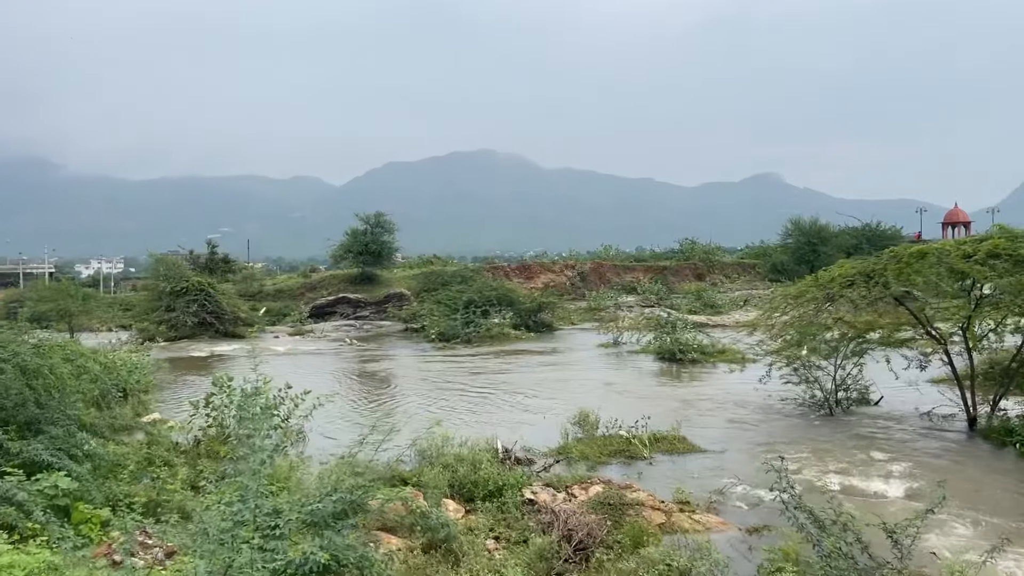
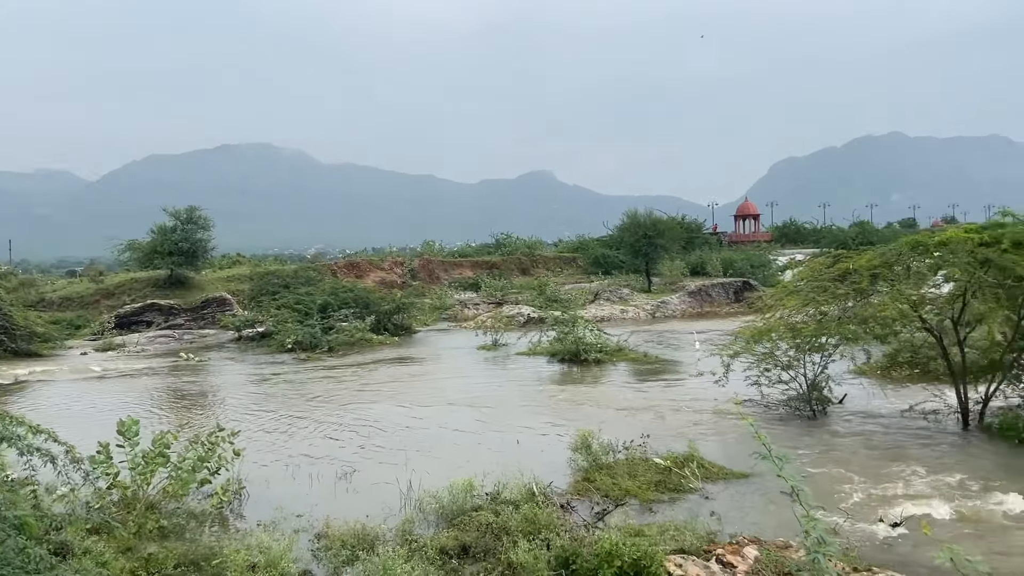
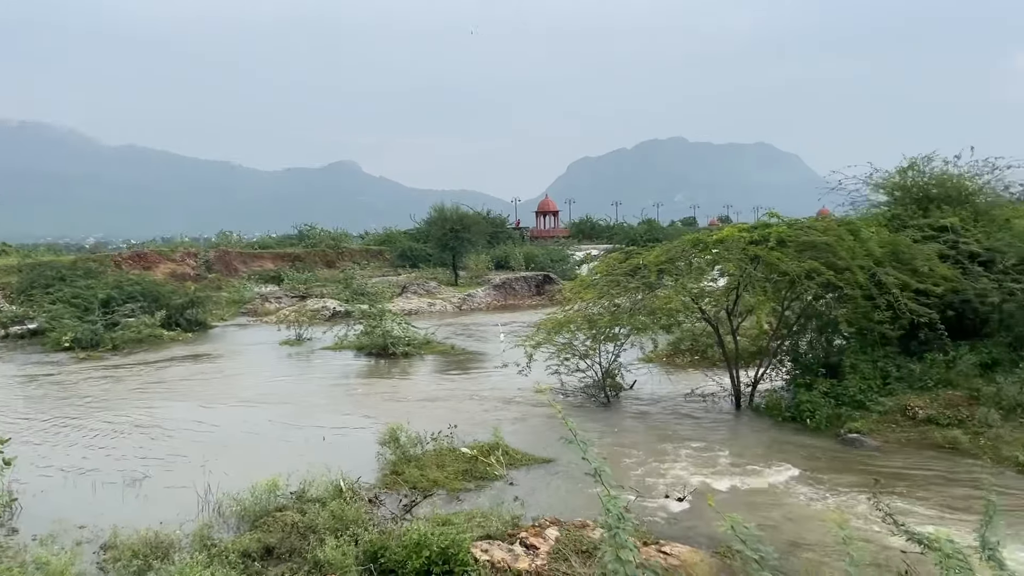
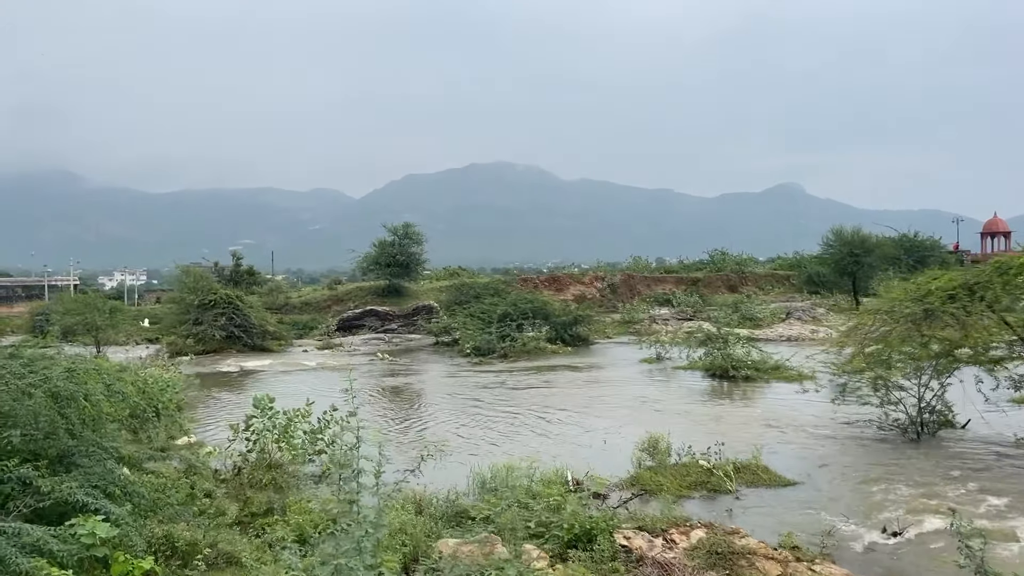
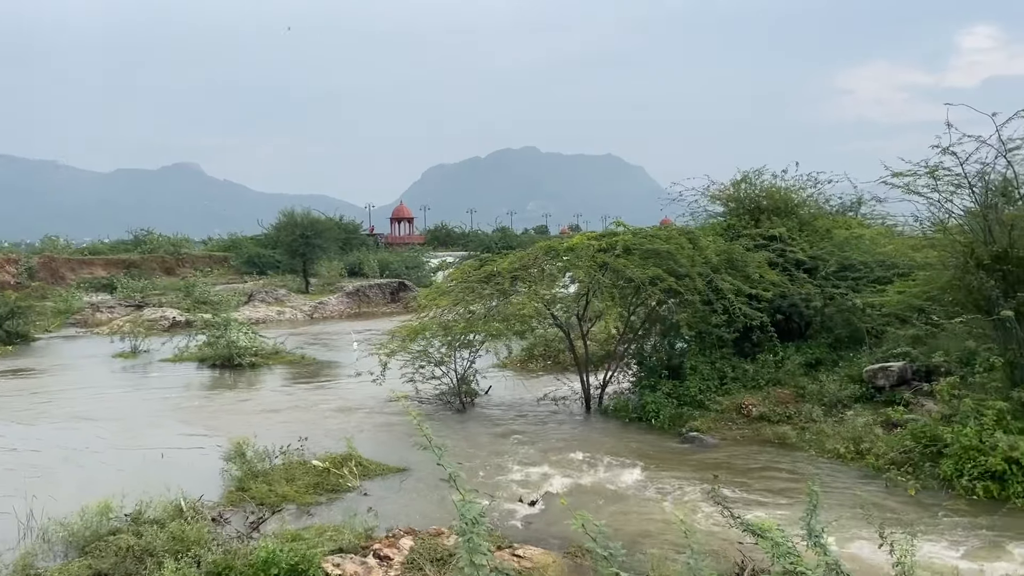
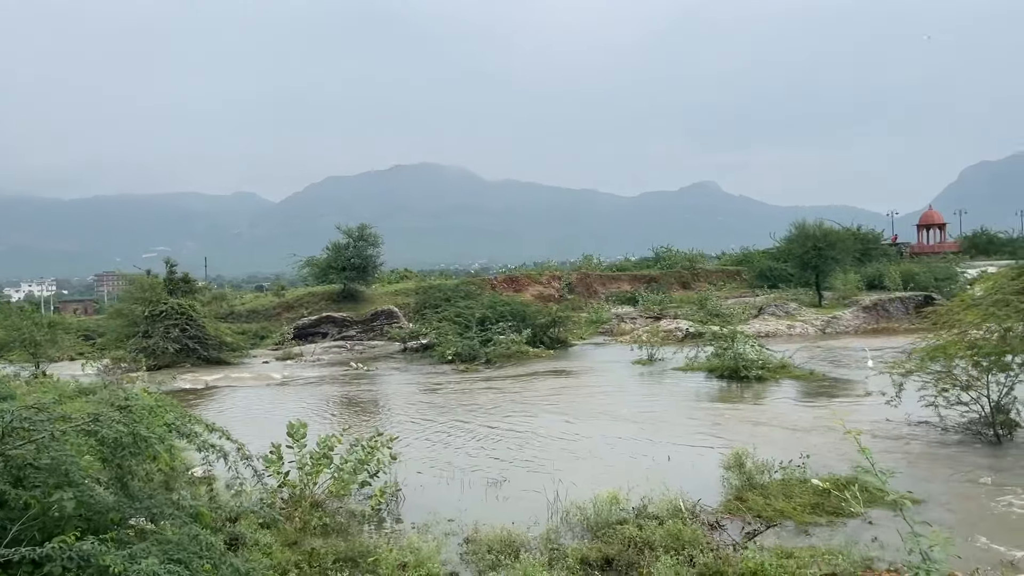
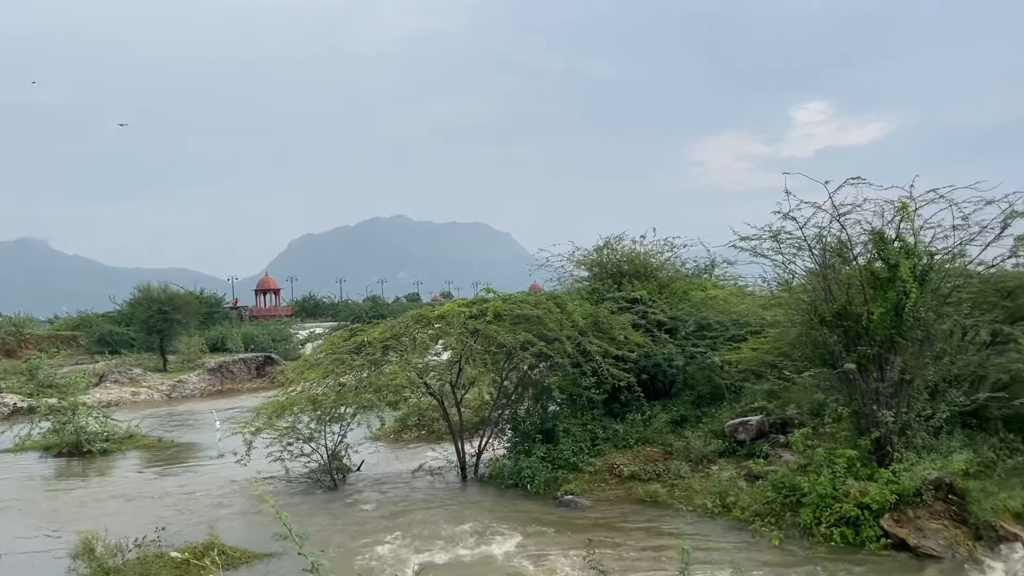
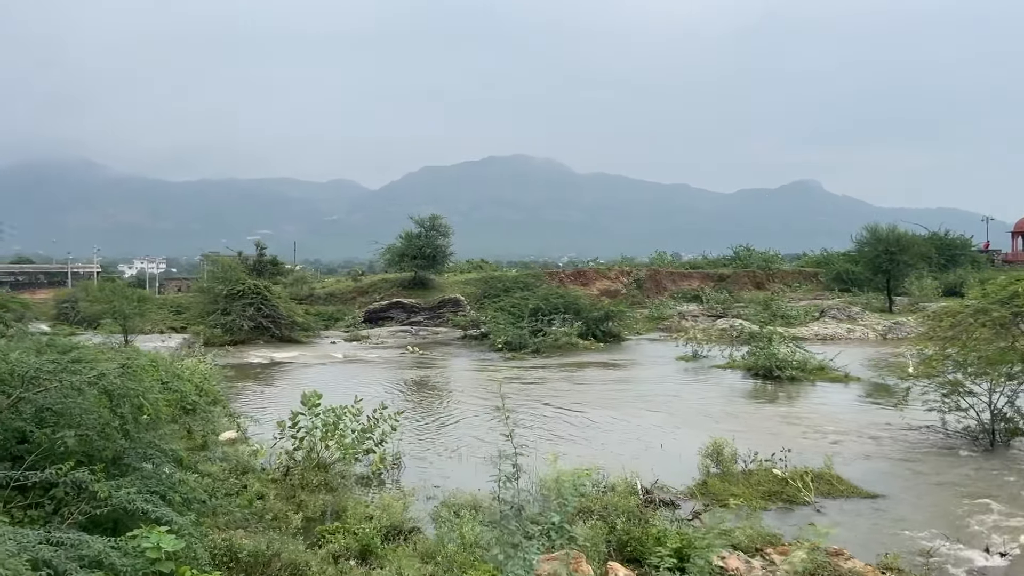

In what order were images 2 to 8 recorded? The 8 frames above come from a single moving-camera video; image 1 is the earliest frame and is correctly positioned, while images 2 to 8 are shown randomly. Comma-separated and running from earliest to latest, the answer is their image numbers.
4, 8, 6, 2, 3, 5, 7
